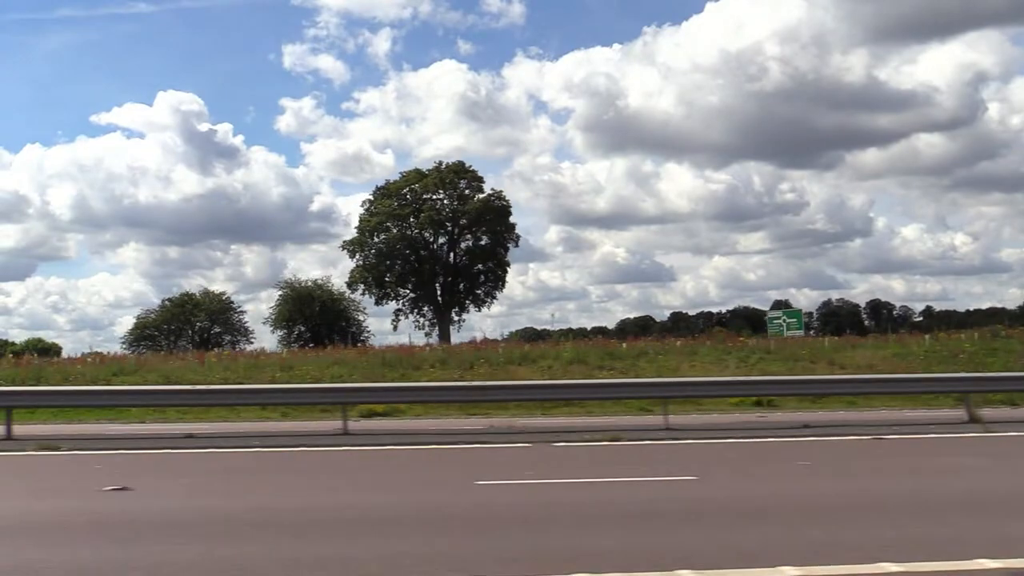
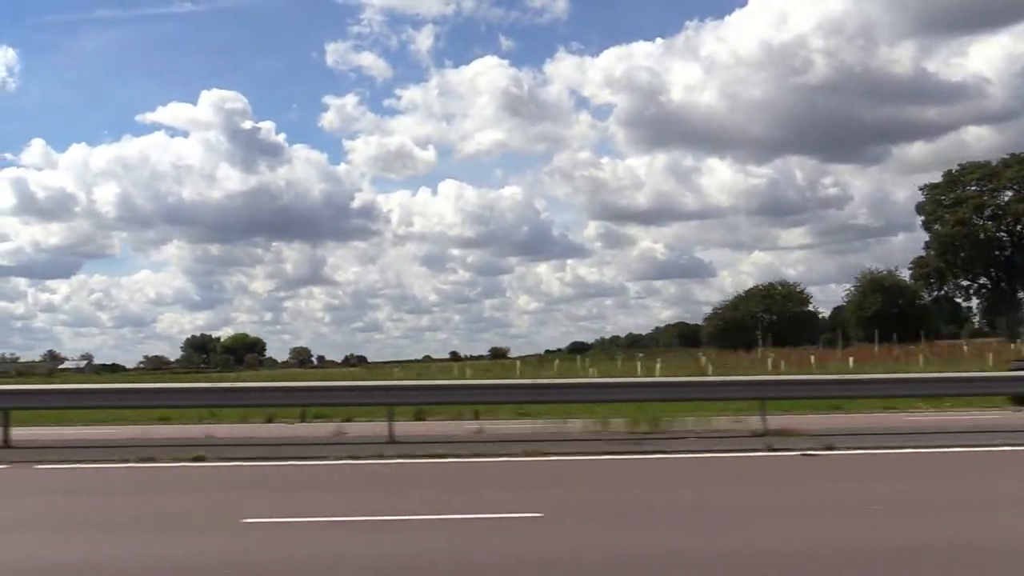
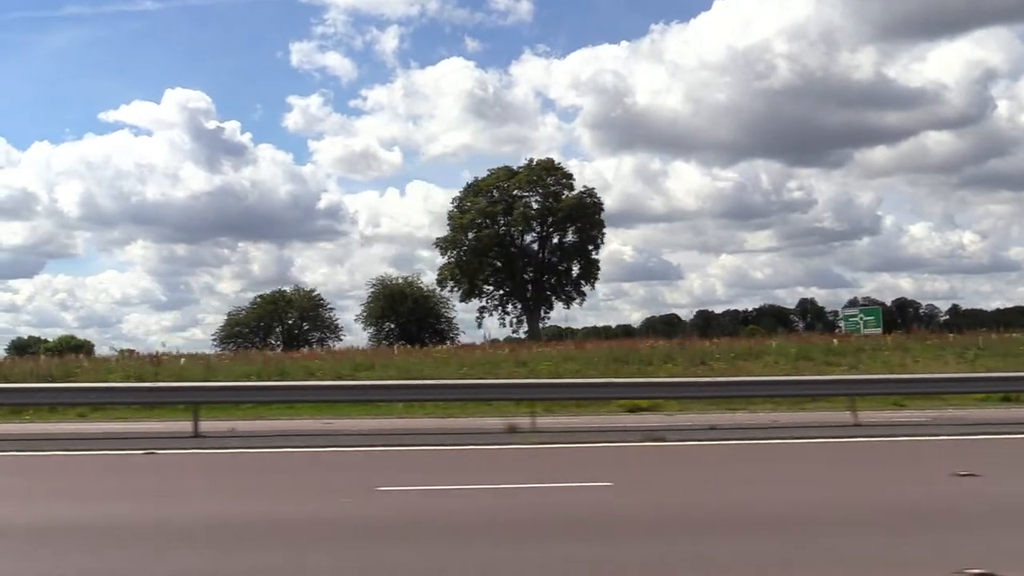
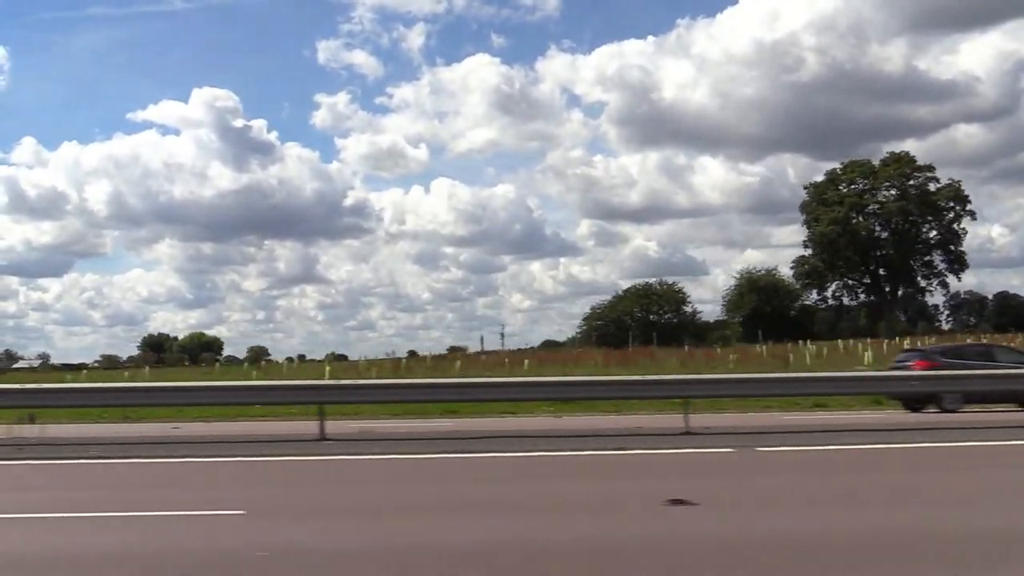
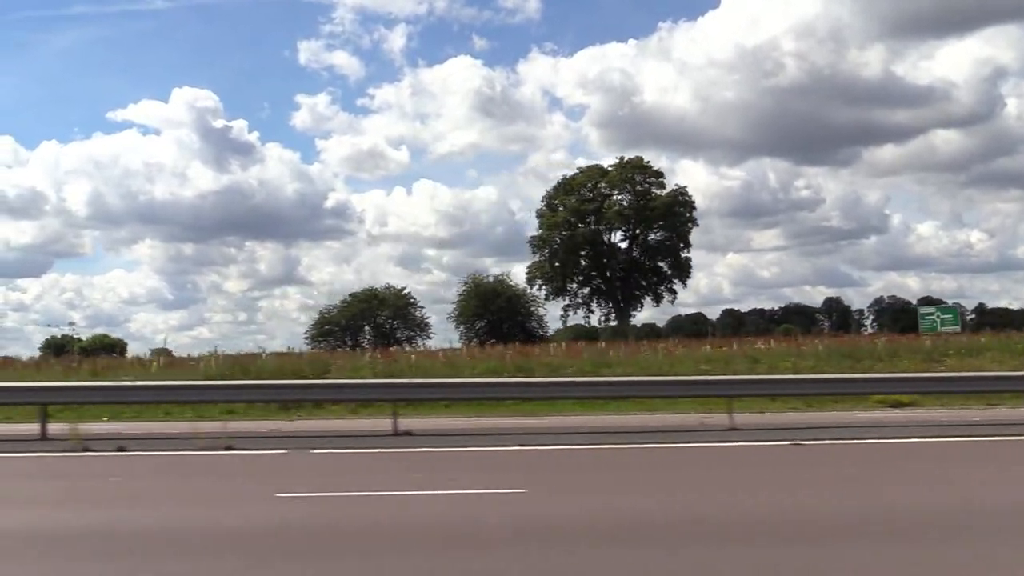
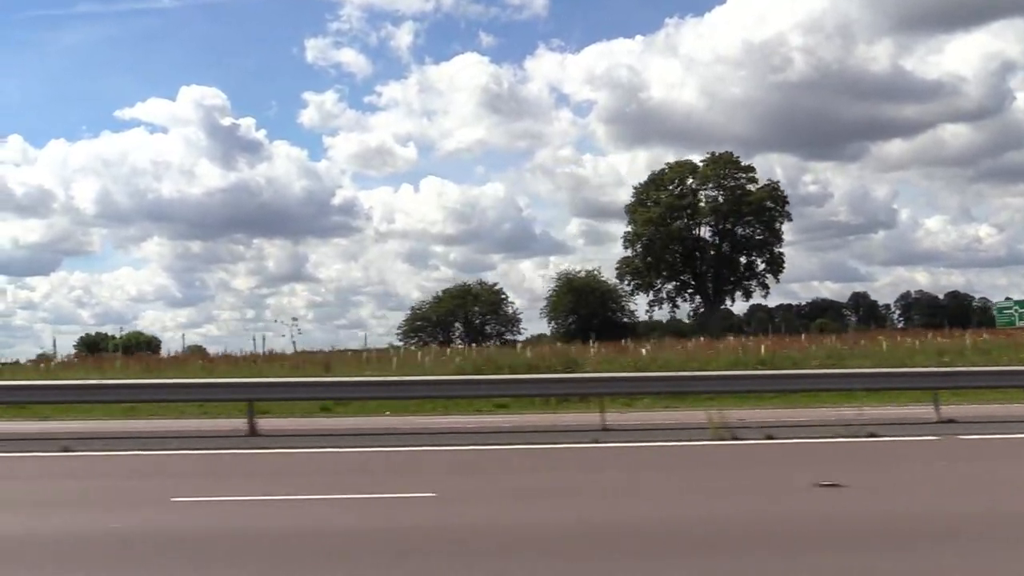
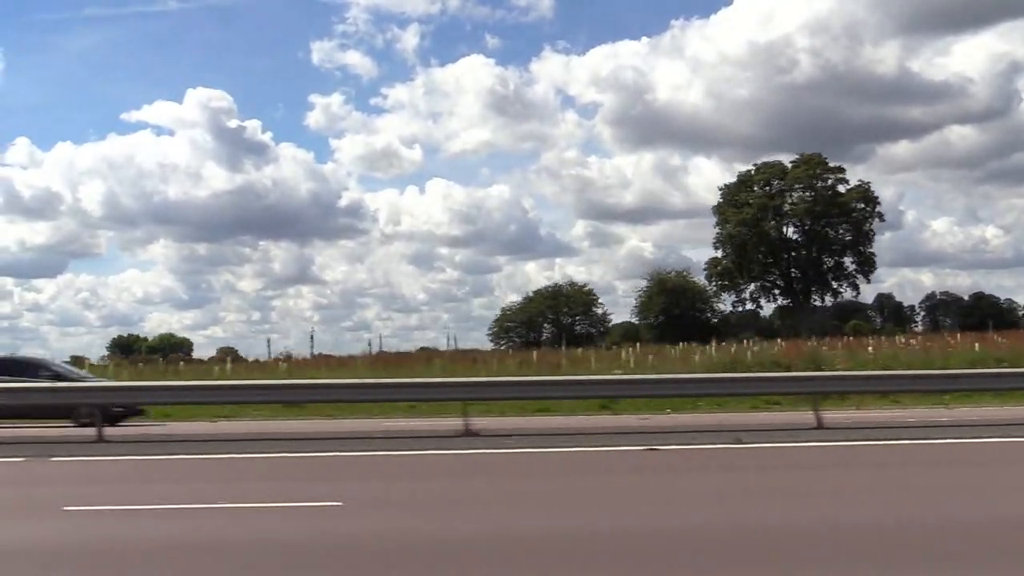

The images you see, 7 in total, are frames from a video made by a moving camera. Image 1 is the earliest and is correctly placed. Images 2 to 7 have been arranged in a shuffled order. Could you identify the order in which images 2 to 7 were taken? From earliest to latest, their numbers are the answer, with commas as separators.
3, 5, 6, 7, 4, 2
